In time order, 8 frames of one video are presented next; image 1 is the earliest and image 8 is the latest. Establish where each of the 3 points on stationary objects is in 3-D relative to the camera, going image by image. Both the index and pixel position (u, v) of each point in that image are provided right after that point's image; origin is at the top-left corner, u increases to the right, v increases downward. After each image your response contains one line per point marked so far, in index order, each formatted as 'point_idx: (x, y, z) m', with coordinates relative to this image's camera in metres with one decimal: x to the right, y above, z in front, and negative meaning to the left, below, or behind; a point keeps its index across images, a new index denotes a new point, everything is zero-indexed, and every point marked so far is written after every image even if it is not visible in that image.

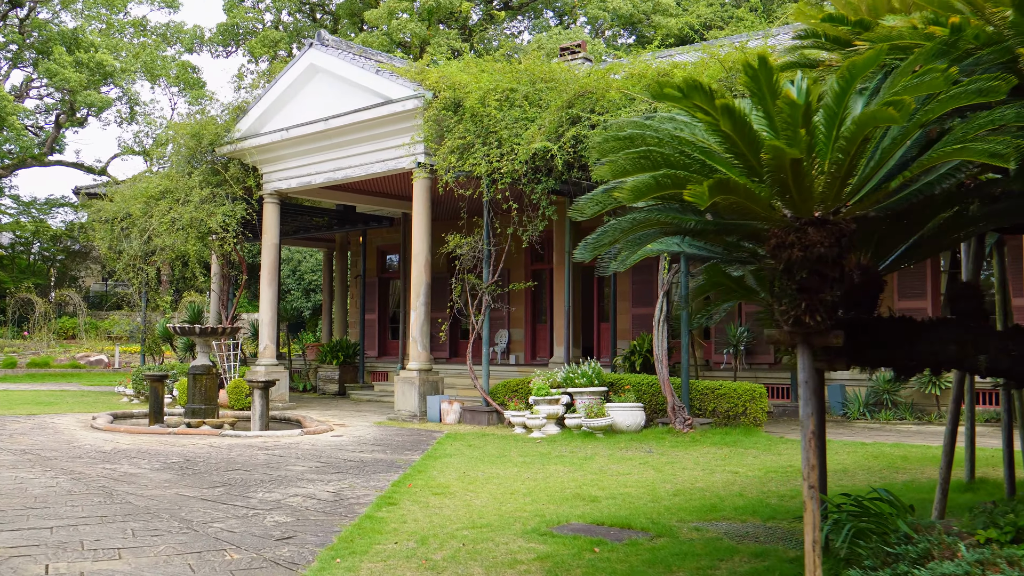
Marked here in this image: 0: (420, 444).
0: (-1.0, -1.8, +9.2) m
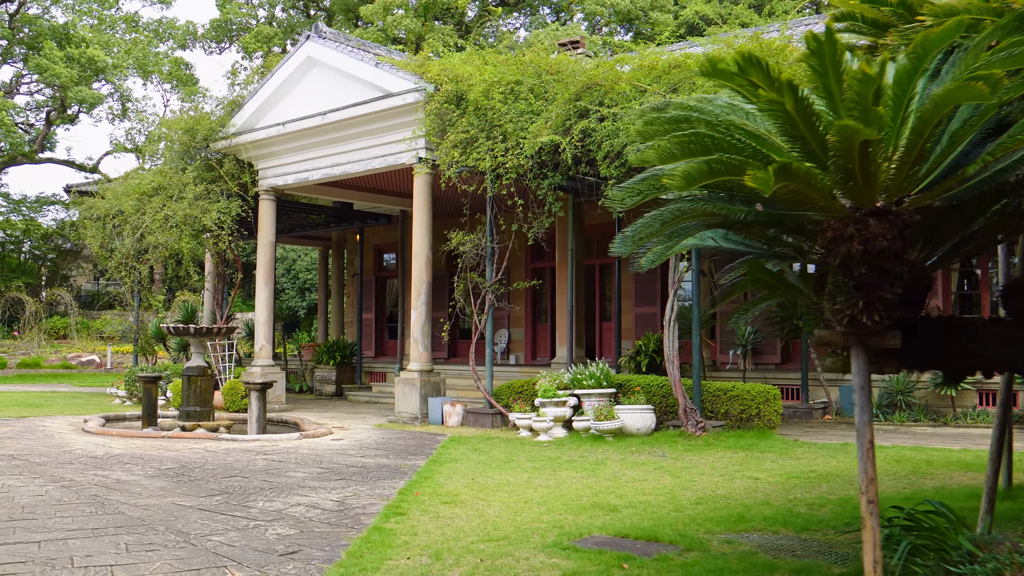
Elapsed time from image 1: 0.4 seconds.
0: (-1.0, -1.8, +8.9) m
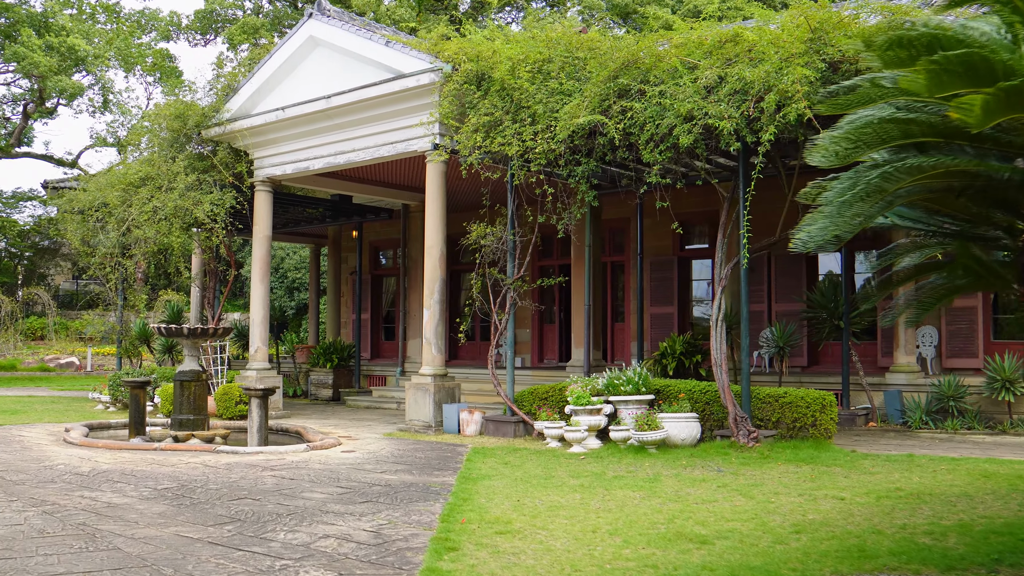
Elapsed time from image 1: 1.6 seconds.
0: (-0.6, -1.7, +8.0) m
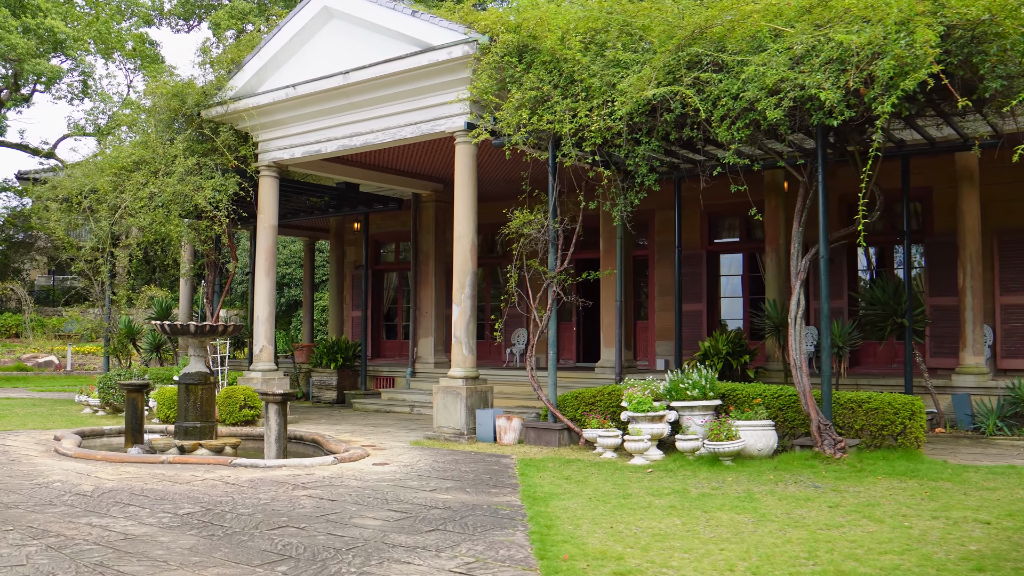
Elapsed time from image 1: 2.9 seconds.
0: (-0.1, -1.7, +7.1) m
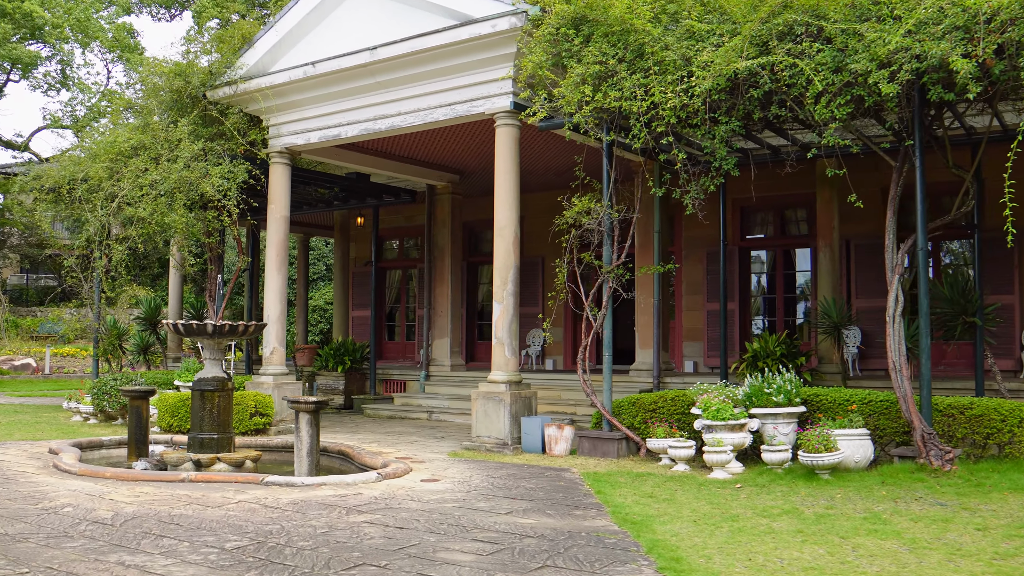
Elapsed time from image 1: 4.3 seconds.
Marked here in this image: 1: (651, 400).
0: (+0.5, -1.6, +6.3) m
1: (+1.4, -1.1, +7.9) m
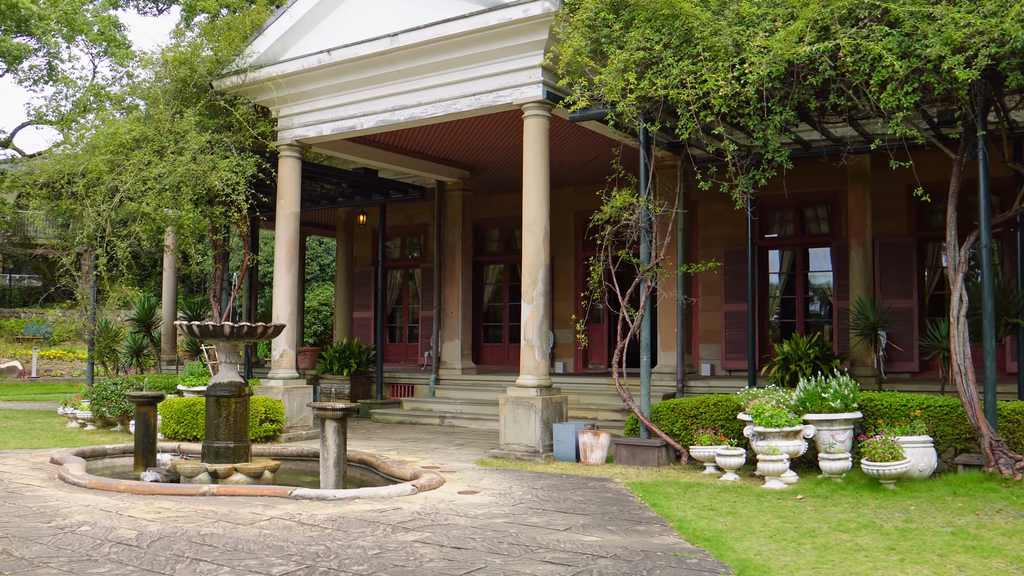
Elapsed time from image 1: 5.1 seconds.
0: (+0.9, -1.6, +5.9) m
1: (+1.7, -1.1, +7.5) m
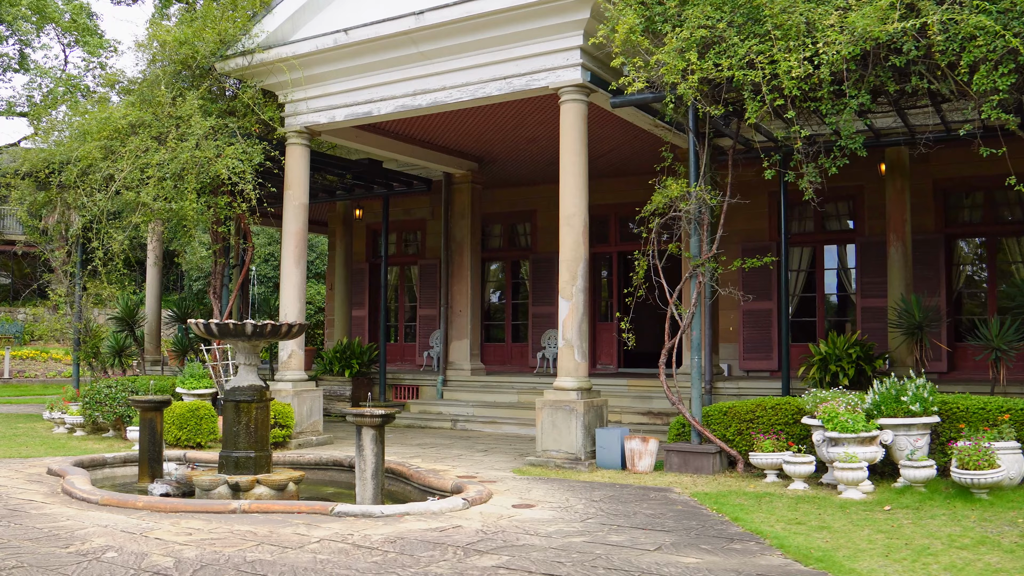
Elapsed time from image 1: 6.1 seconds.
0: (+1.3, -1.6, +5.4) m
1: (+2.1, -1.1, +7.1) m
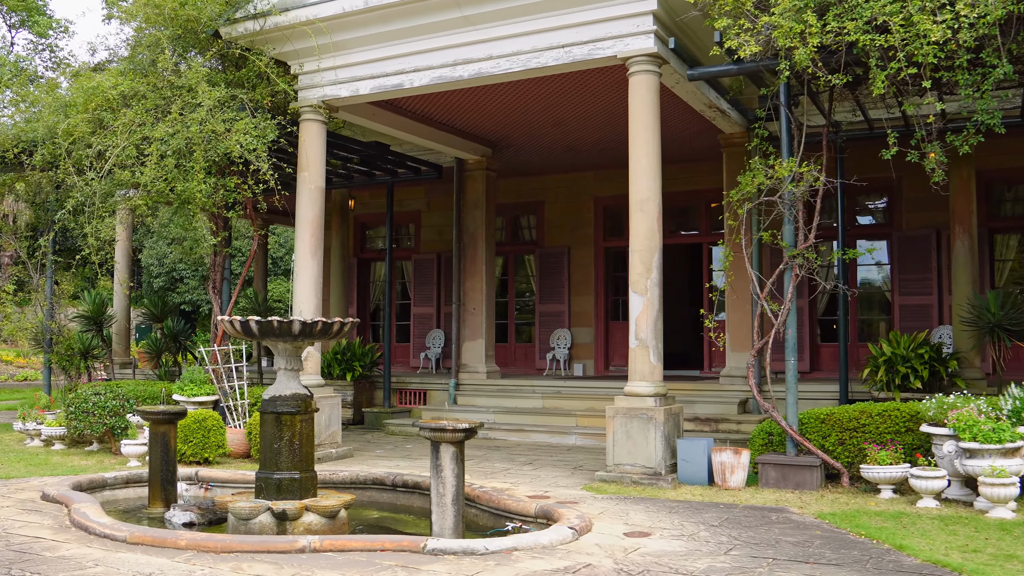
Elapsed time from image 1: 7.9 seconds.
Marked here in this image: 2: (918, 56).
0: (+2.1, -1.5, +4.6) m
1: (+2.8, -1.0, +6.3) m
2: (+2.9, +1.6, +5.6) m
